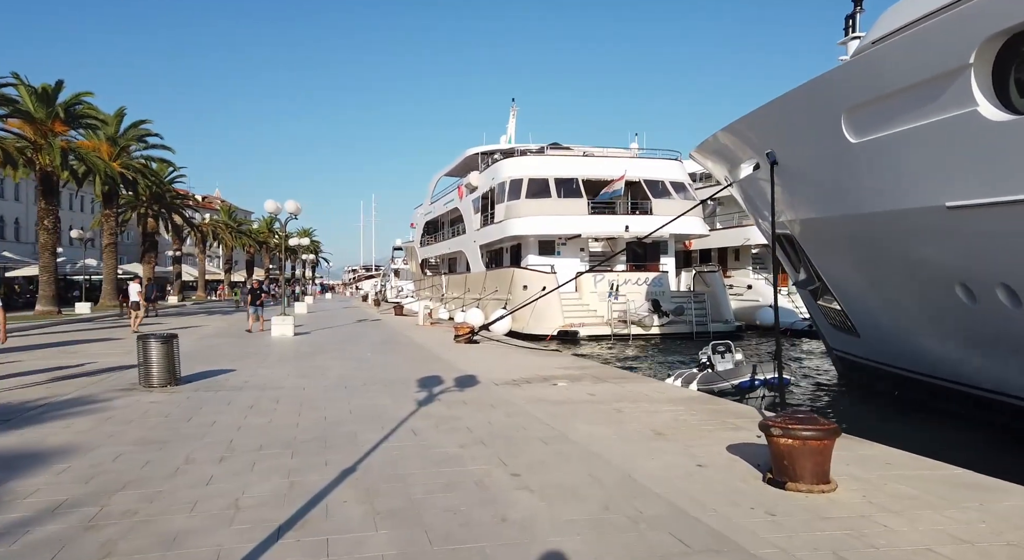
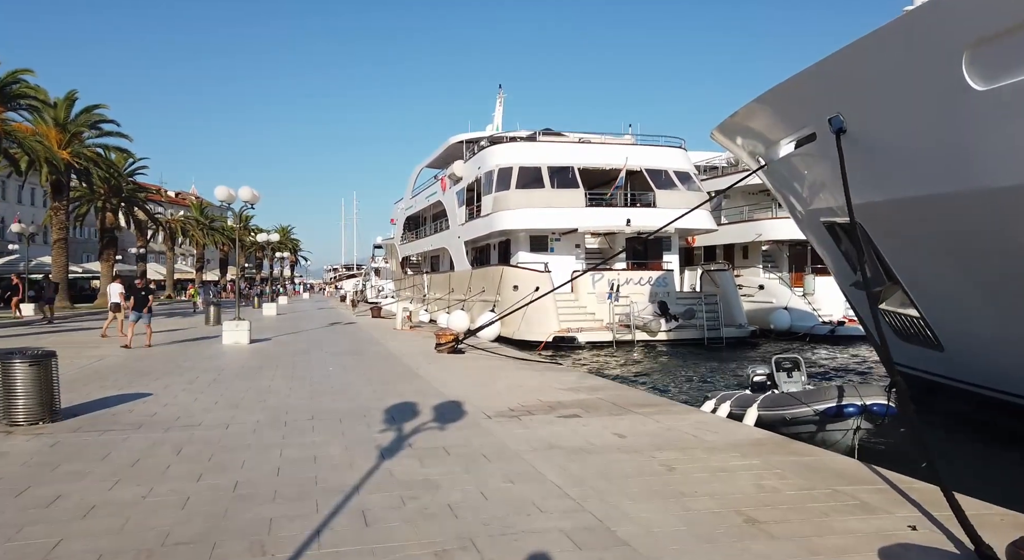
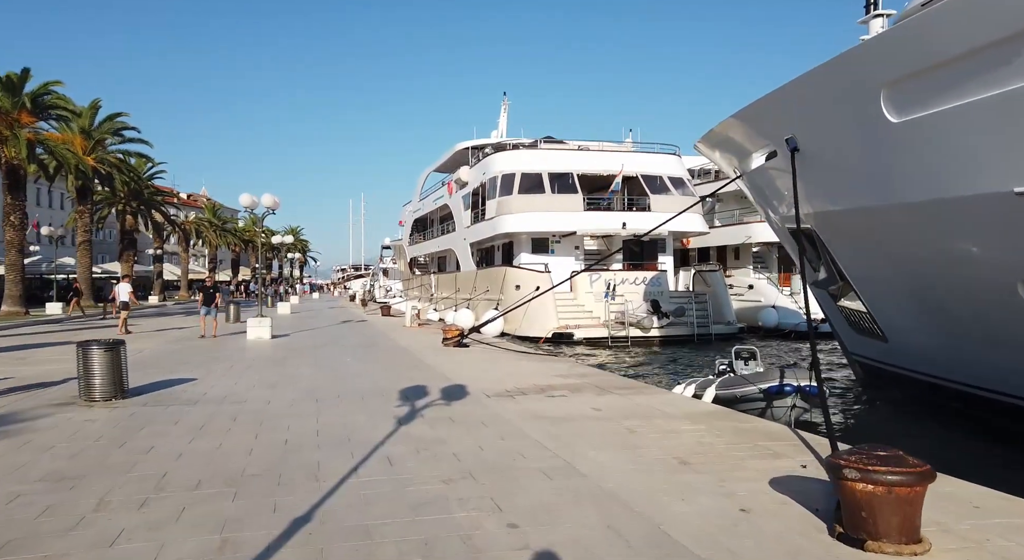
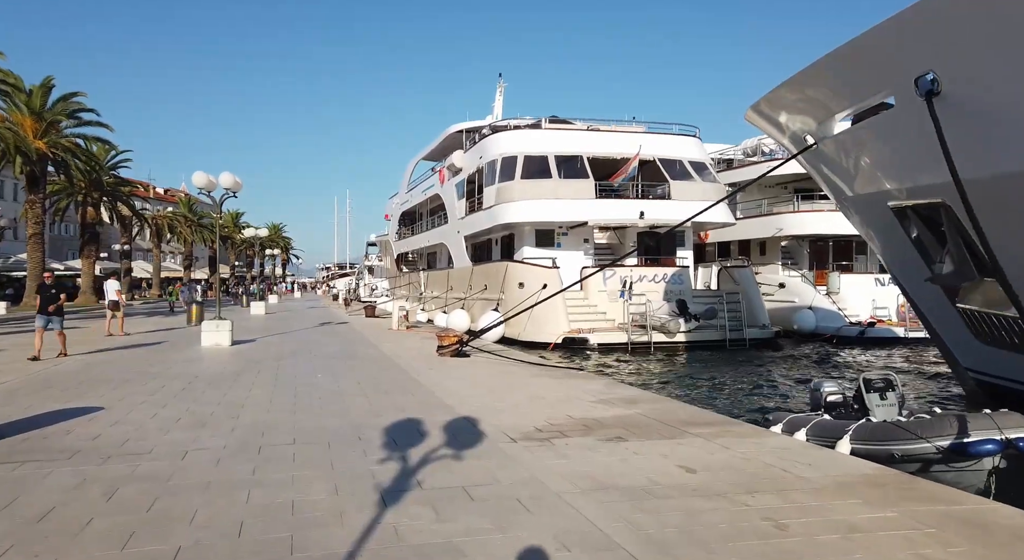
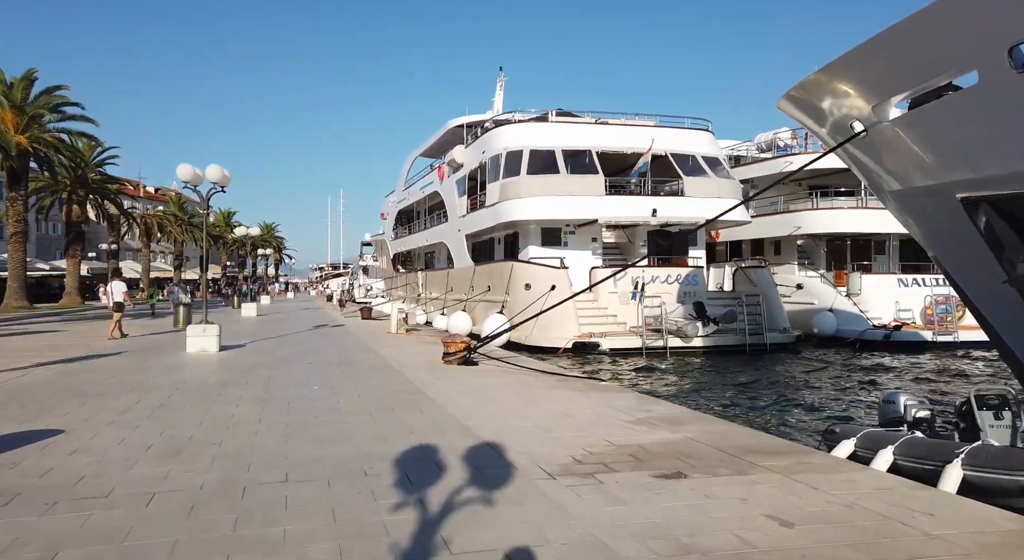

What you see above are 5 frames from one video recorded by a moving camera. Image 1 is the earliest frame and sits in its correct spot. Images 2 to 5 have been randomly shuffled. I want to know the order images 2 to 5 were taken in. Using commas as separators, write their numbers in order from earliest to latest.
3, 2, 4, 5
